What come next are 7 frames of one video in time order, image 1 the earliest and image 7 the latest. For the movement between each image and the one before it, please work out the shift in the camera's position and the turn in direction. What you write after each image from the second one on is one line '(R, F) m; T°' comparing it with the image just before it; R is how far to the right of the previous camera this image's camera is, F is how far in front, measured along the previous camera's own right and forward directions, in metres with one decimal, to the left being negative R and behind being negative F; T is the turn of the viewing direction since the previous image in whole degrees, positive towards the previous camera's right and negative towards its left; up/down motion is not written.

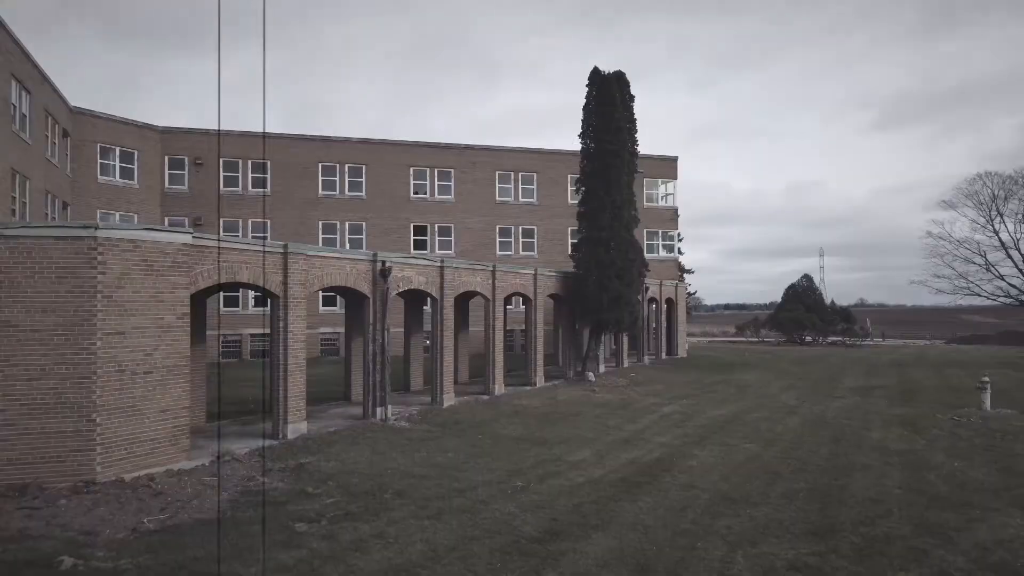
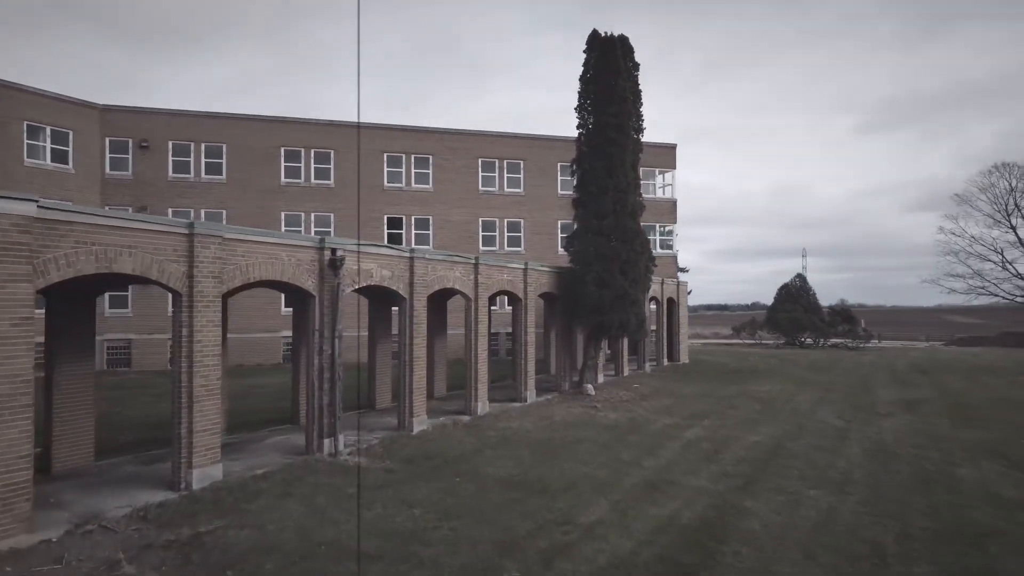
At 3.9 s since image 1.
(-0.1, +3.9) m; +1°
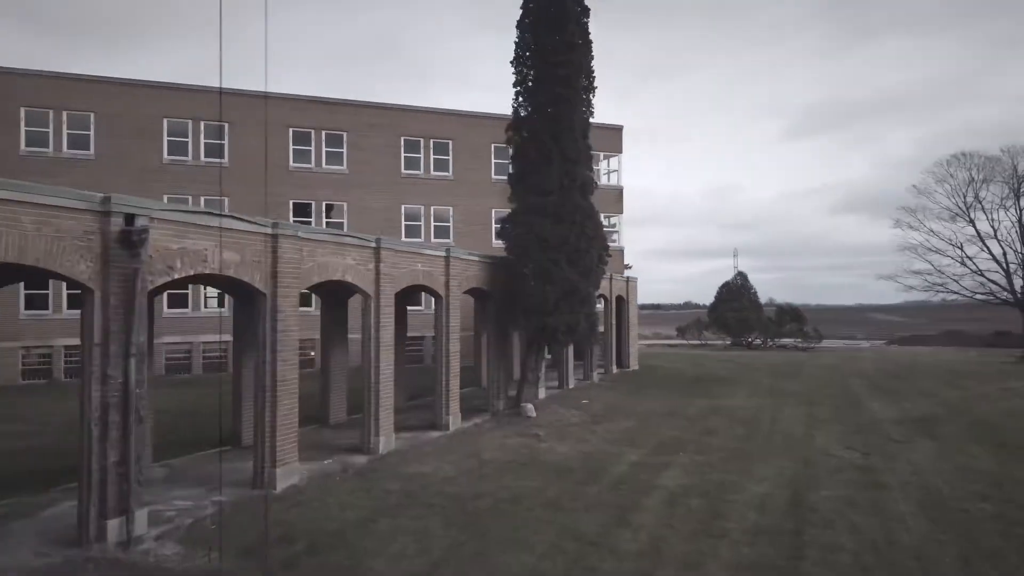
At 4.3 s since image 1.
(+0.4, +4.7) m; +5°
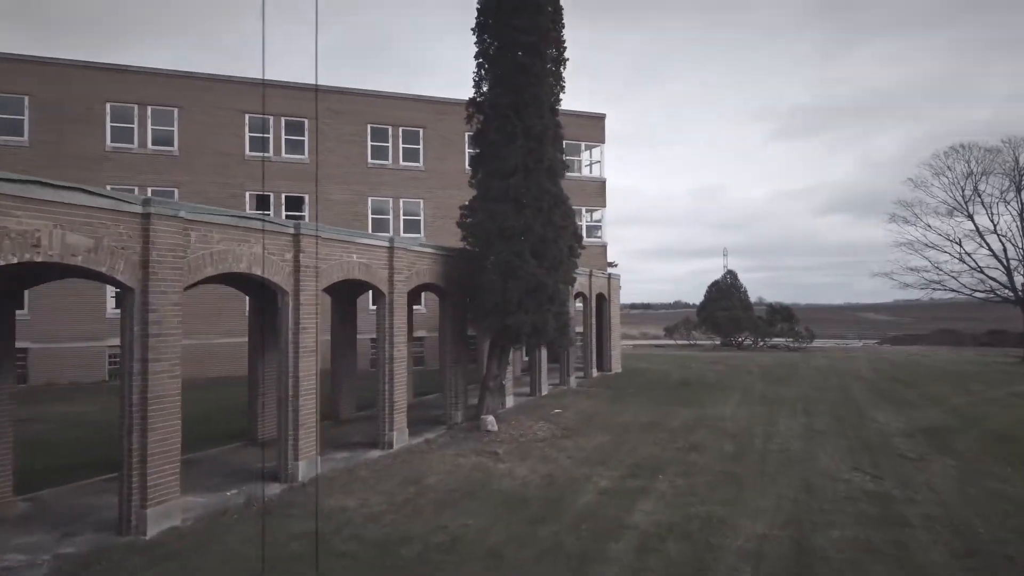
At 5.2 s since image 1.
(+0.6, +2.2) m; +1°
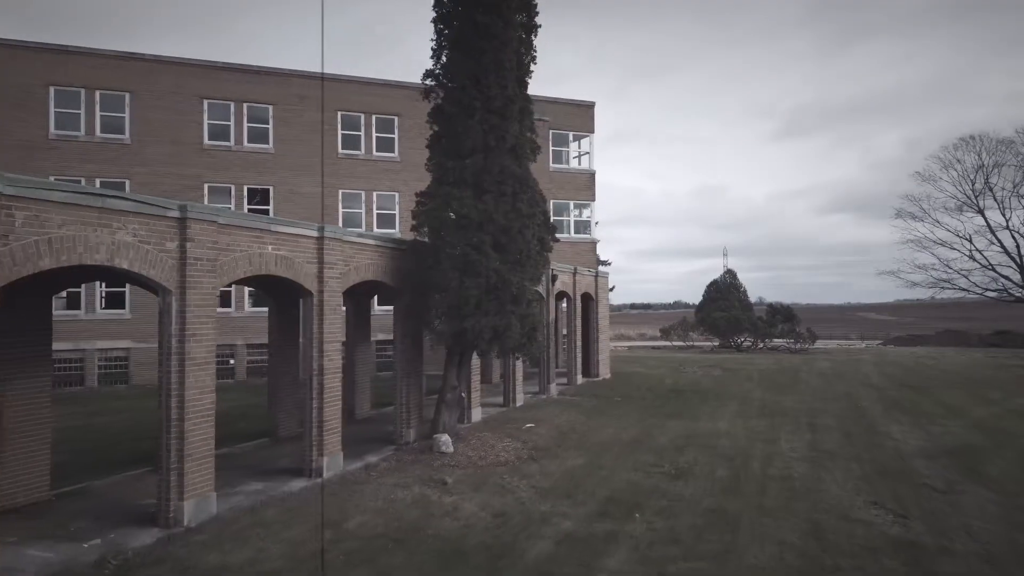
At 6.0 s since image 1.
(+0.7, +2.2) m; 0°
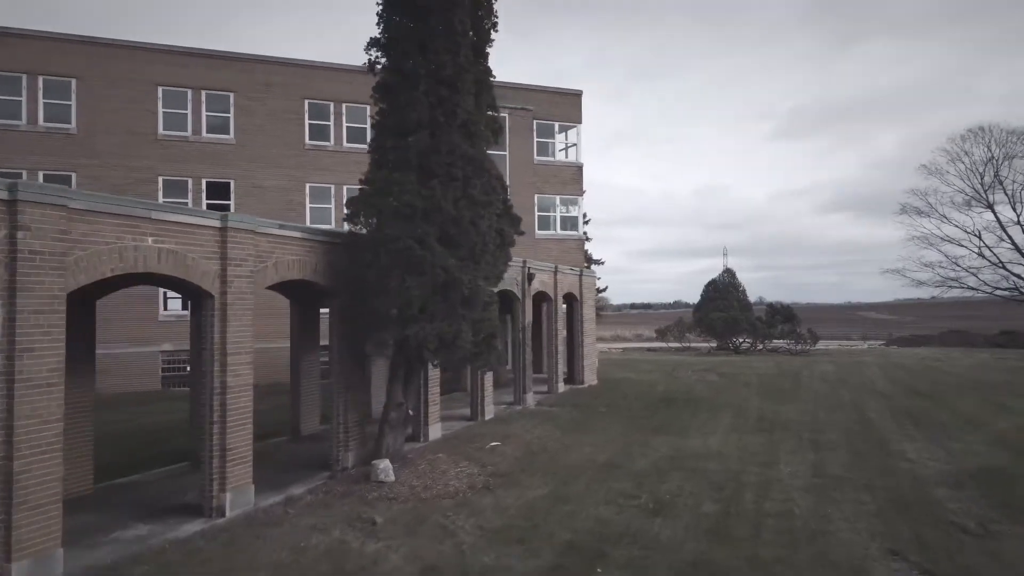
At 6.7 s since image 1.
(+0.7, +2.0) m; 0°
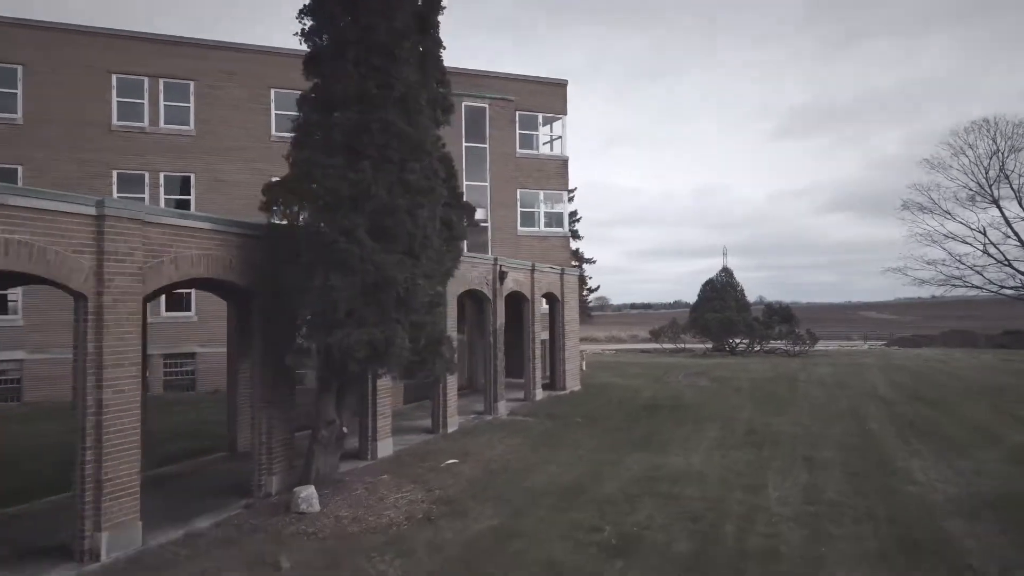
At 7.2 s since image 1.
(+0.7, +1.6) m; 0°
